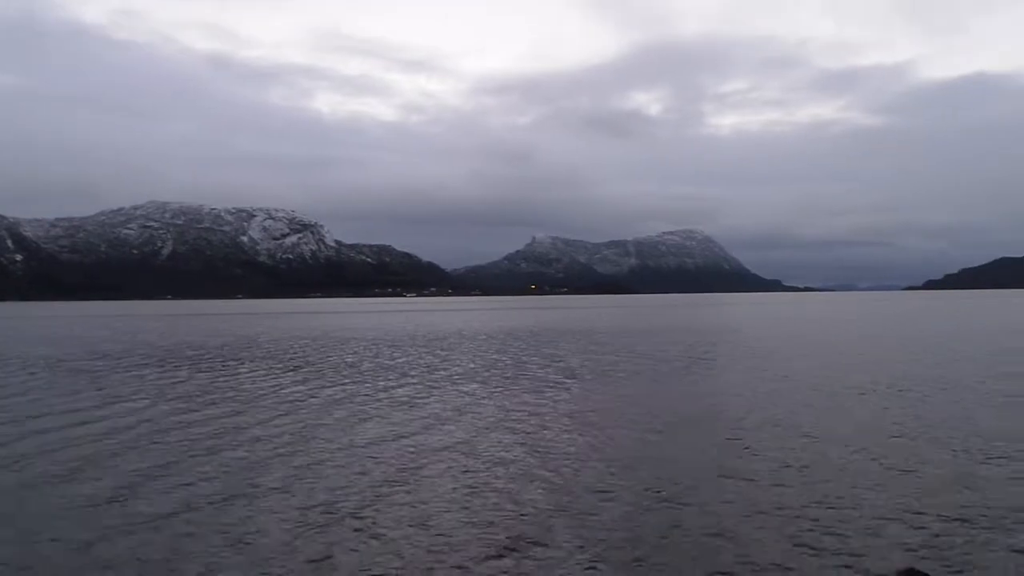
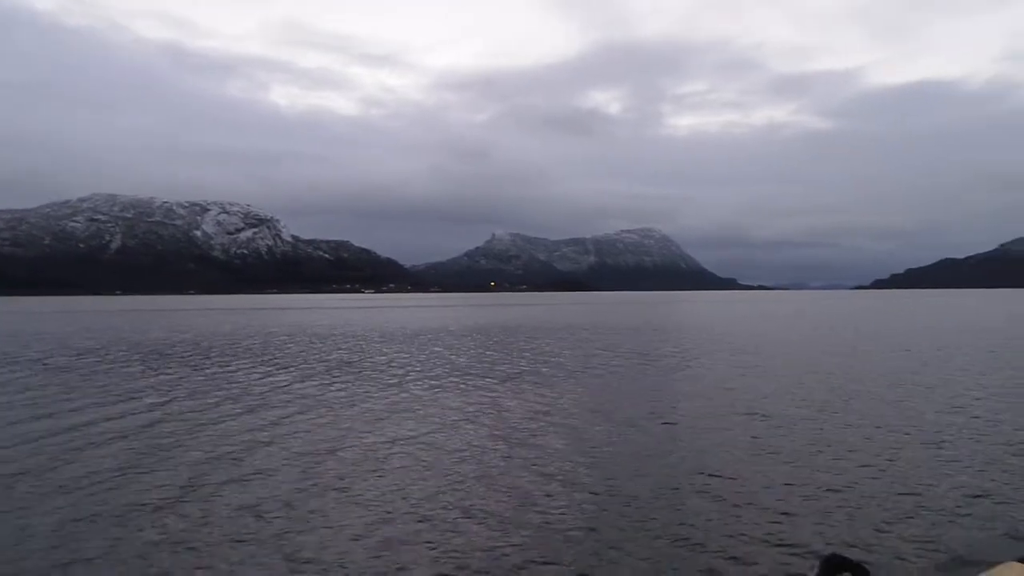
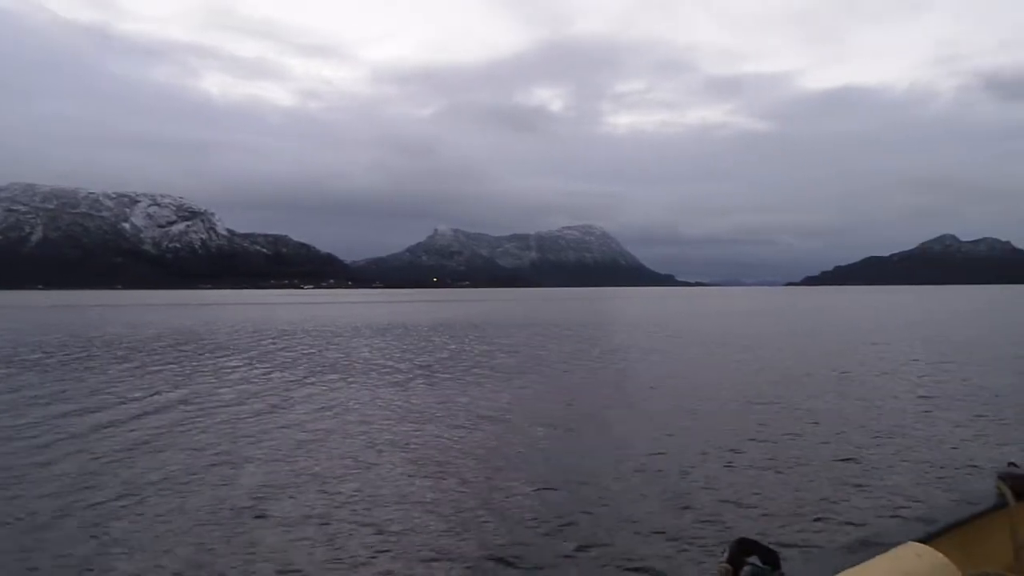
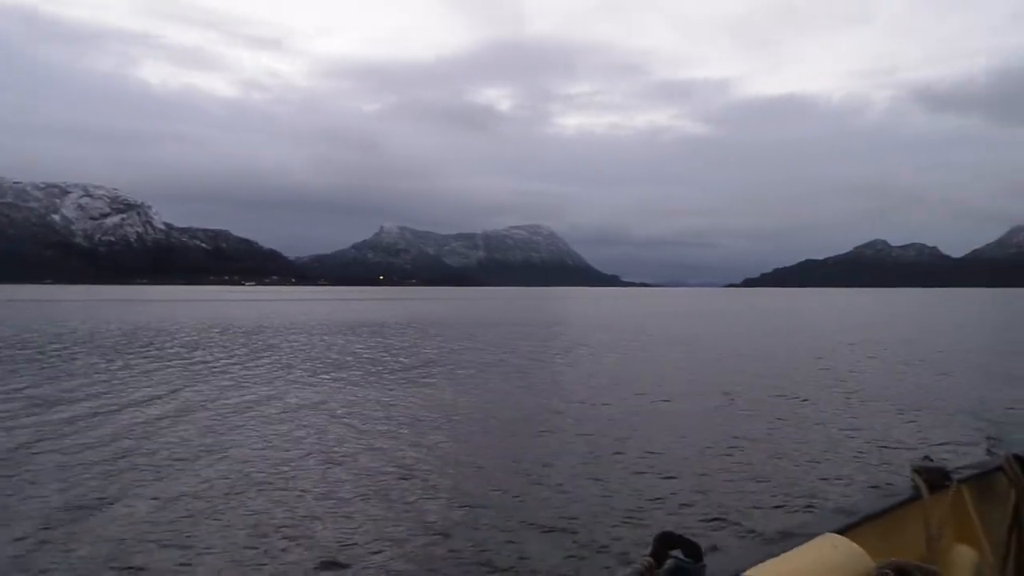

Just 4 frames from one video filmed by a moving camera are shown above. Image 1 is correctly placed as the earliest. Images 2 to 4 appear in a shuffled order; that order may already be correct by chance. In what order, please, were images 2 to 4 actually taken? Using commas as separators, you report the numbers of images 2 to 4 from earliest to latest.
2, 3, 4
